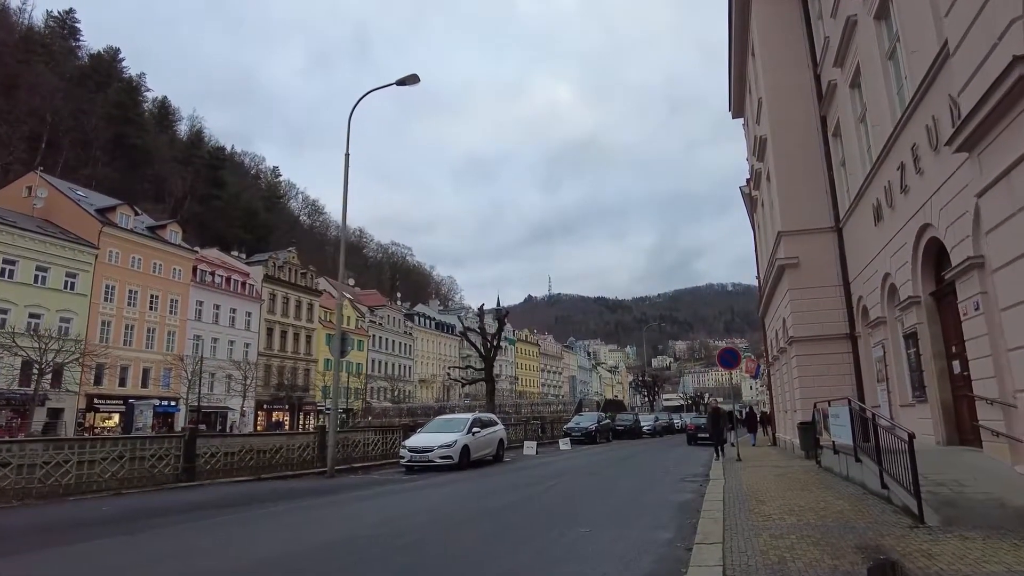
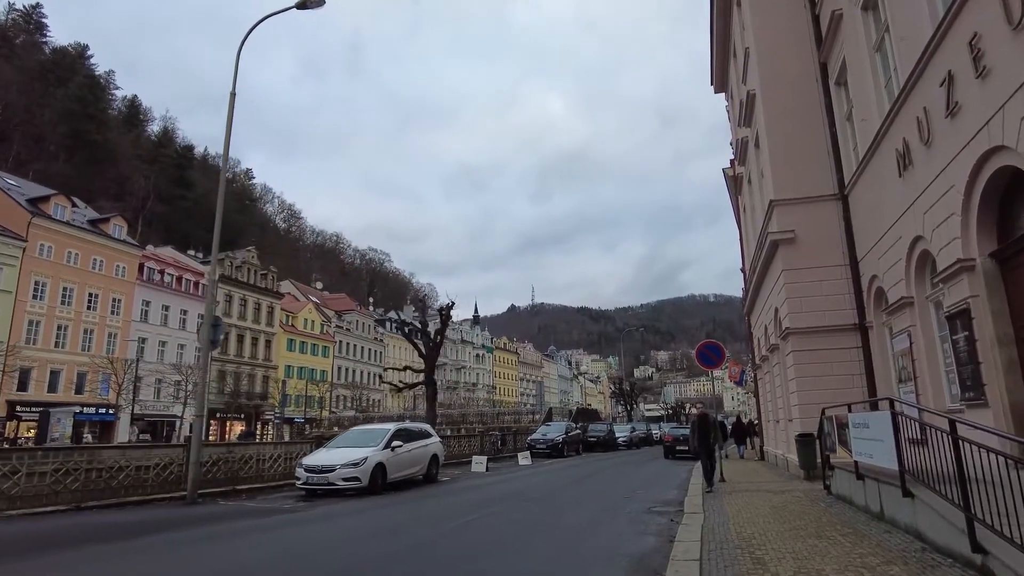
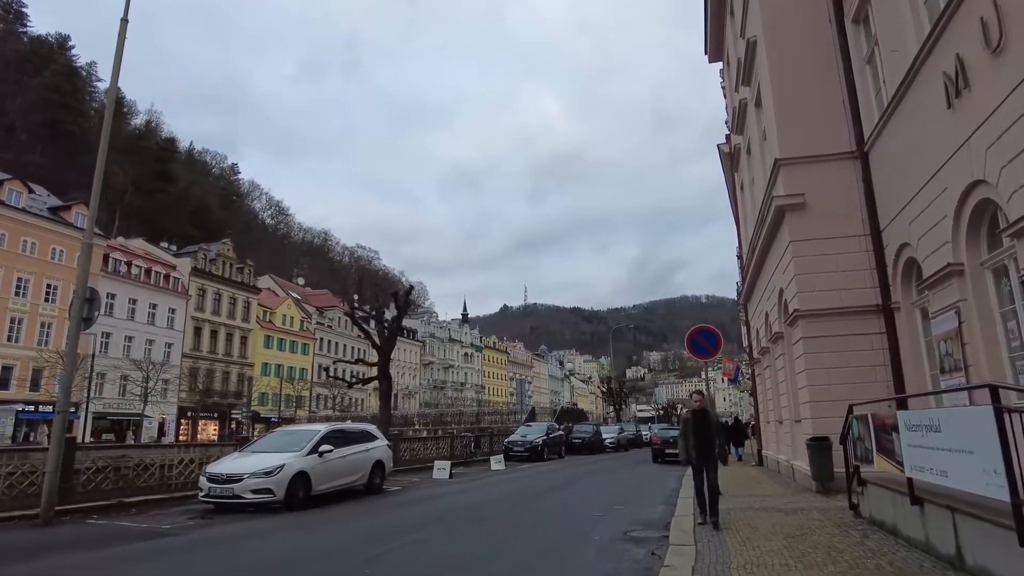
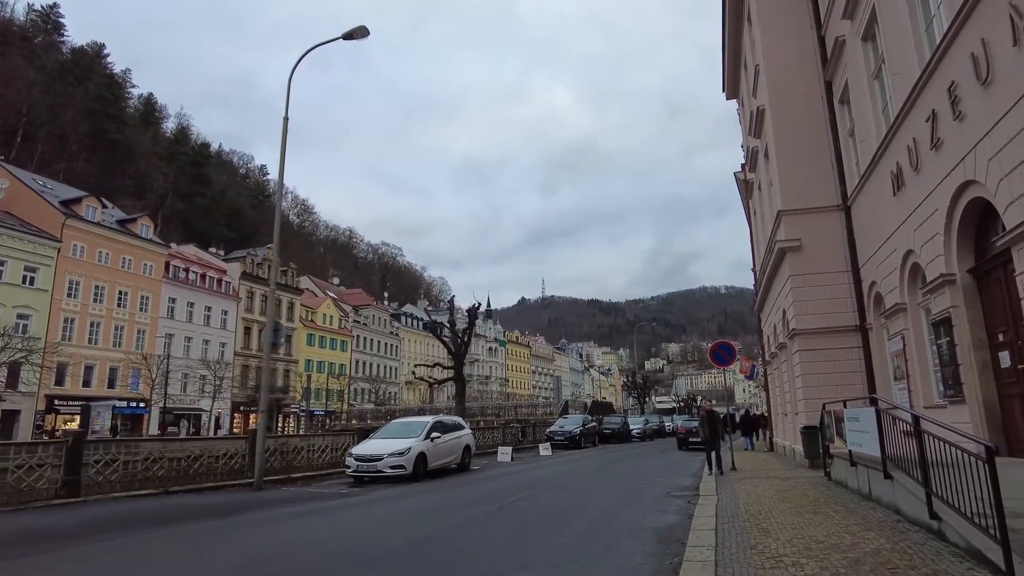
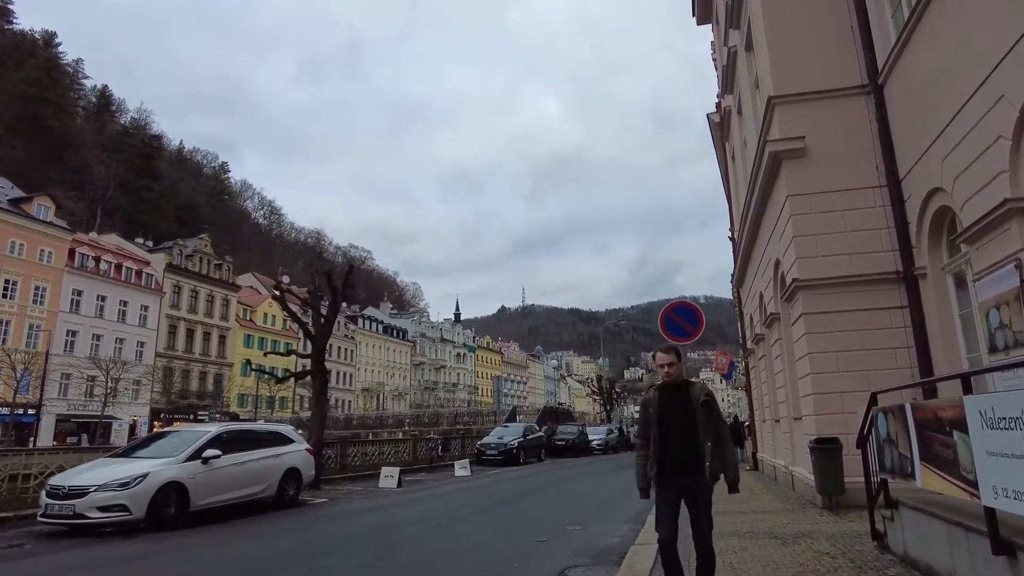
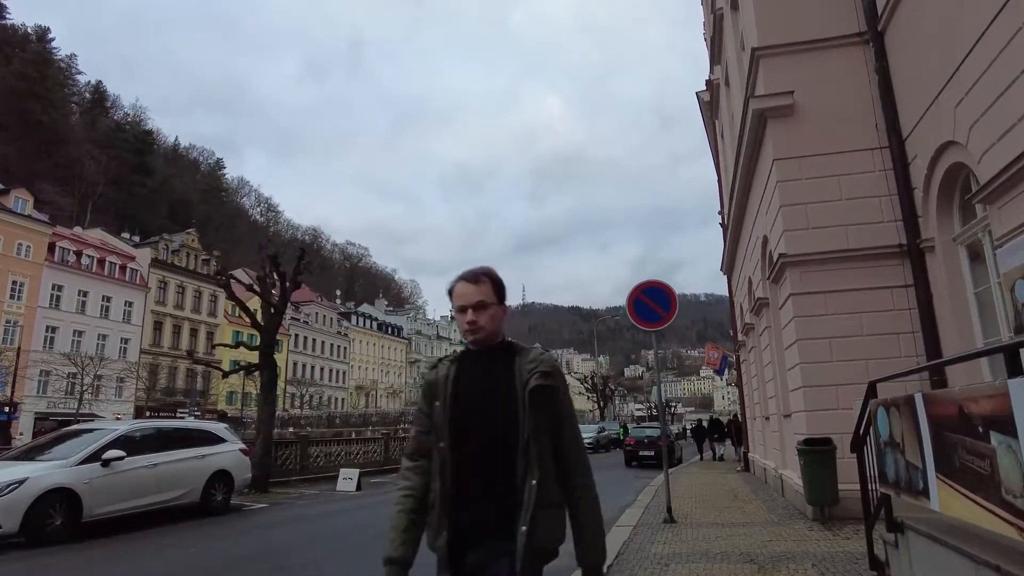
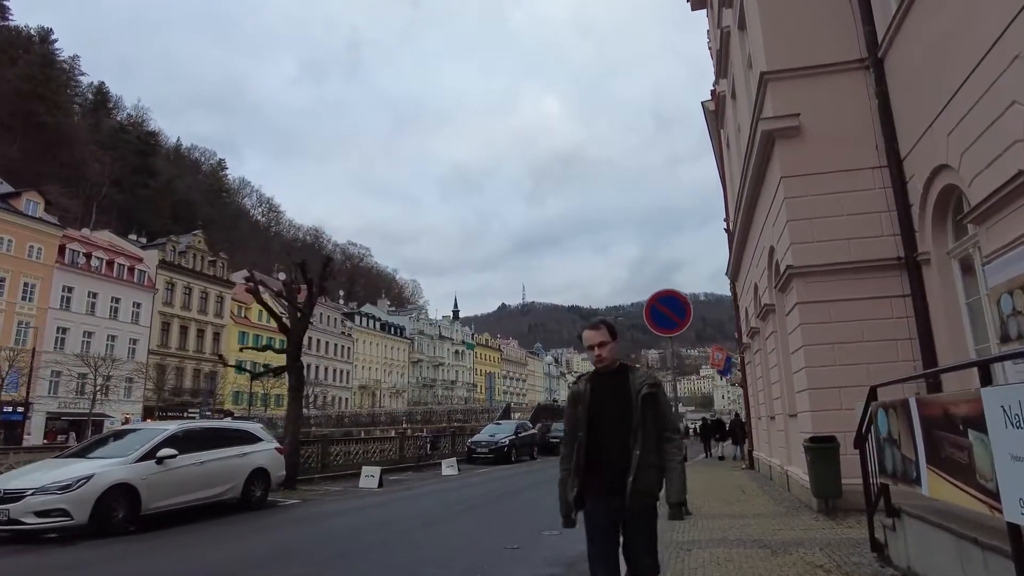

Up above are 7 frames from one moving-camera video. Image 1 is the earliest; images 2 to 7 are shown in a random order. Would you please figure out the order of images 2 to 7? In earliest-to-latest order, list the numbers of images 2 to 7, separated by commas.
4, 2, 3, 5, 7, 6
